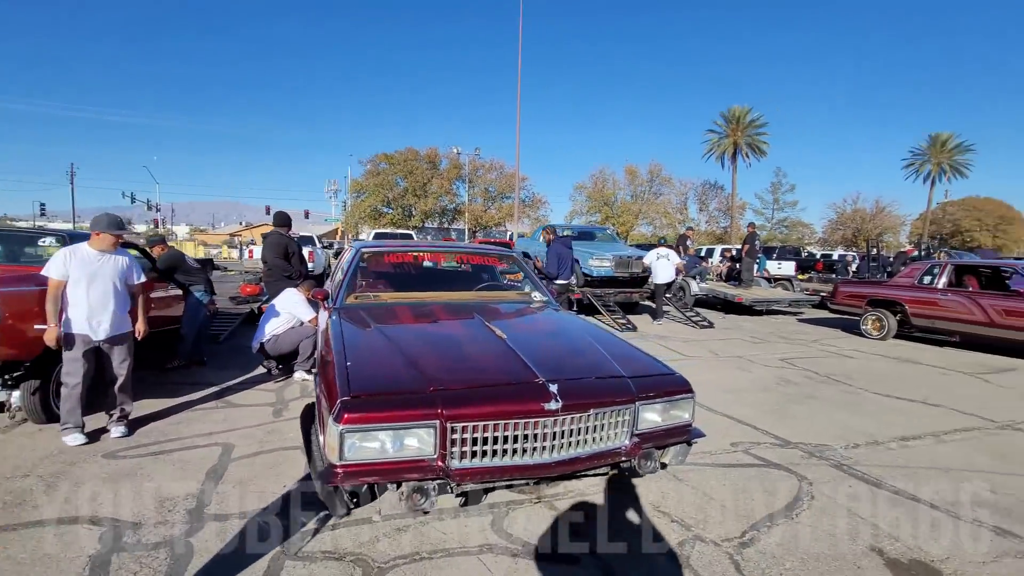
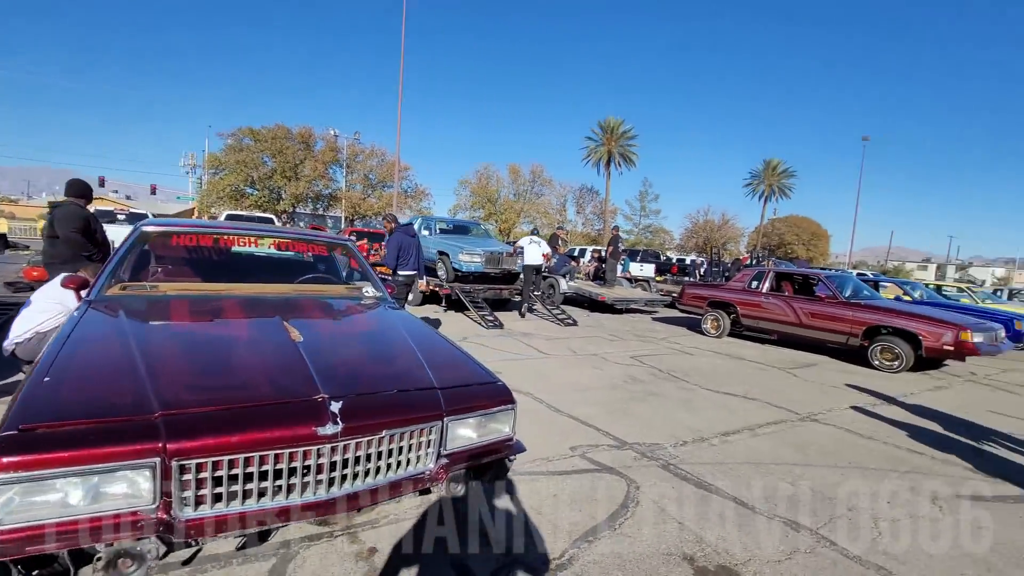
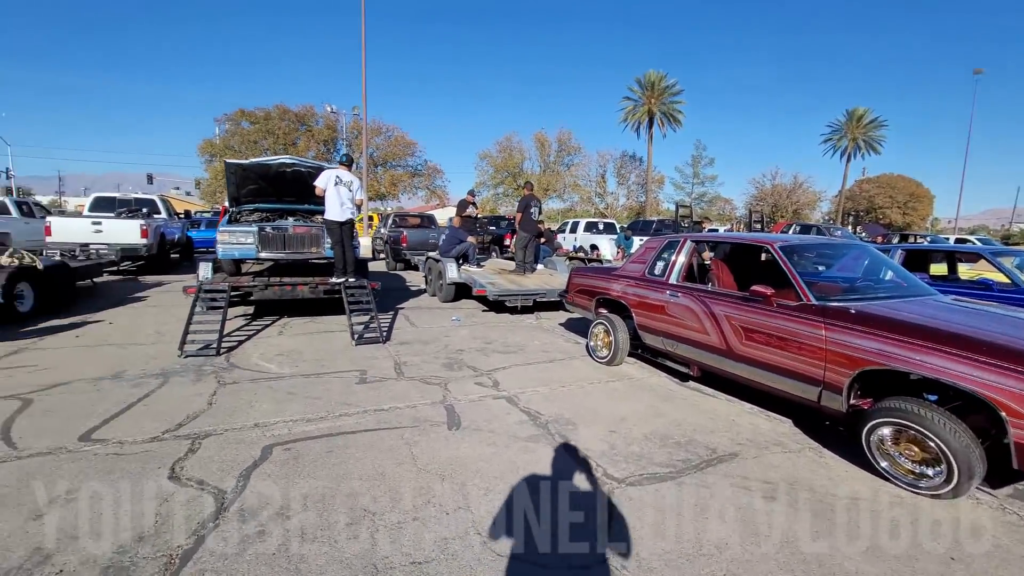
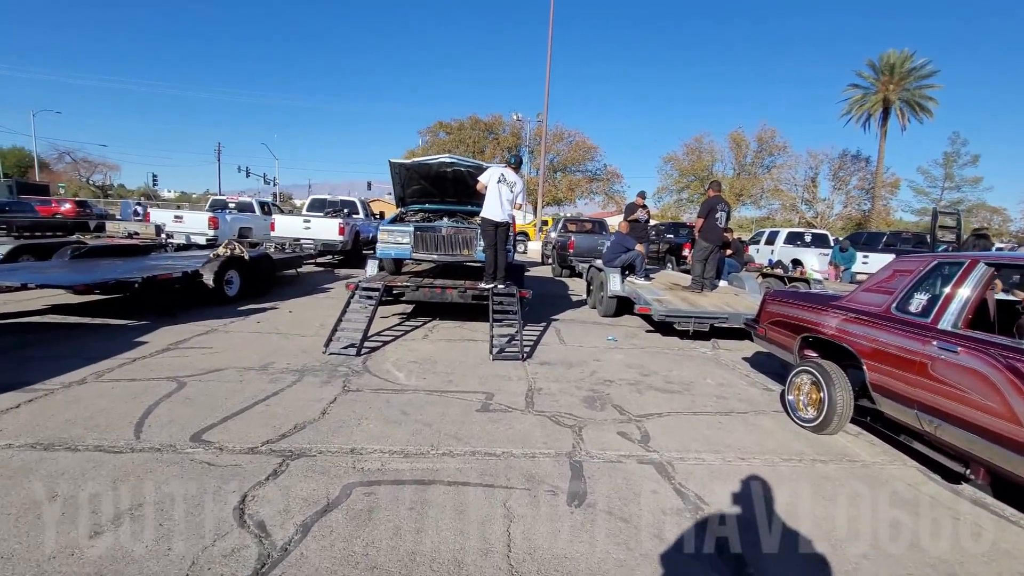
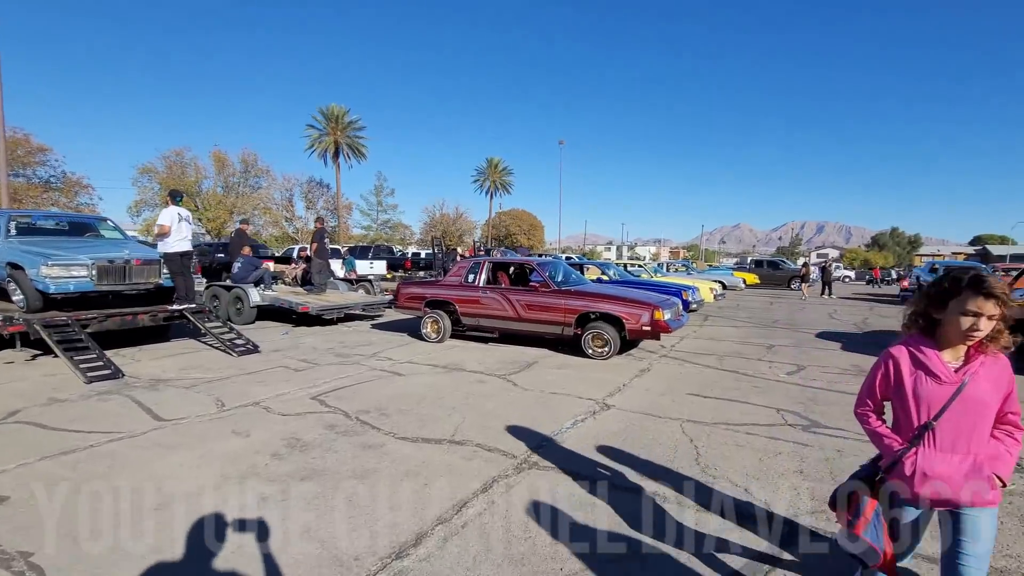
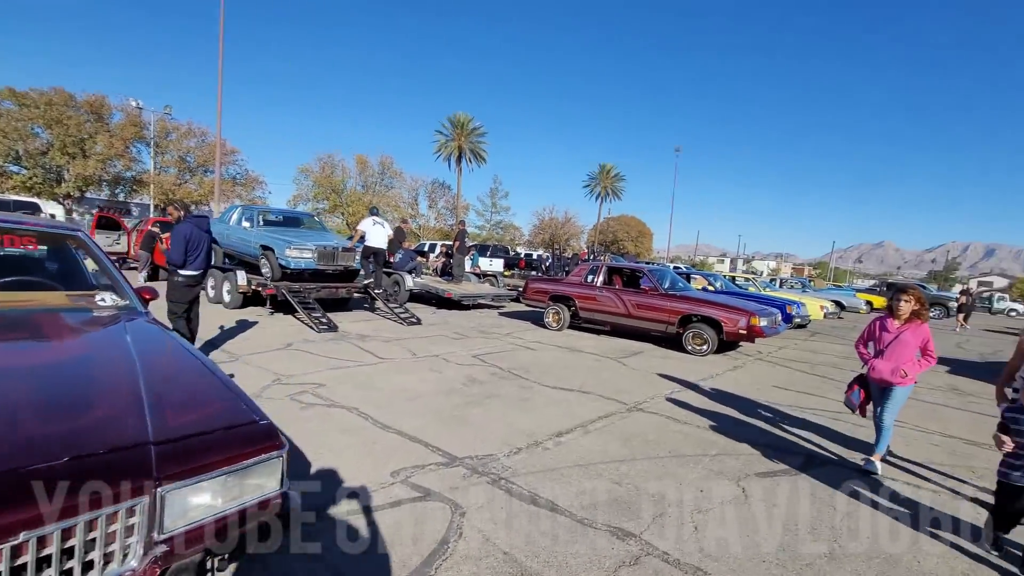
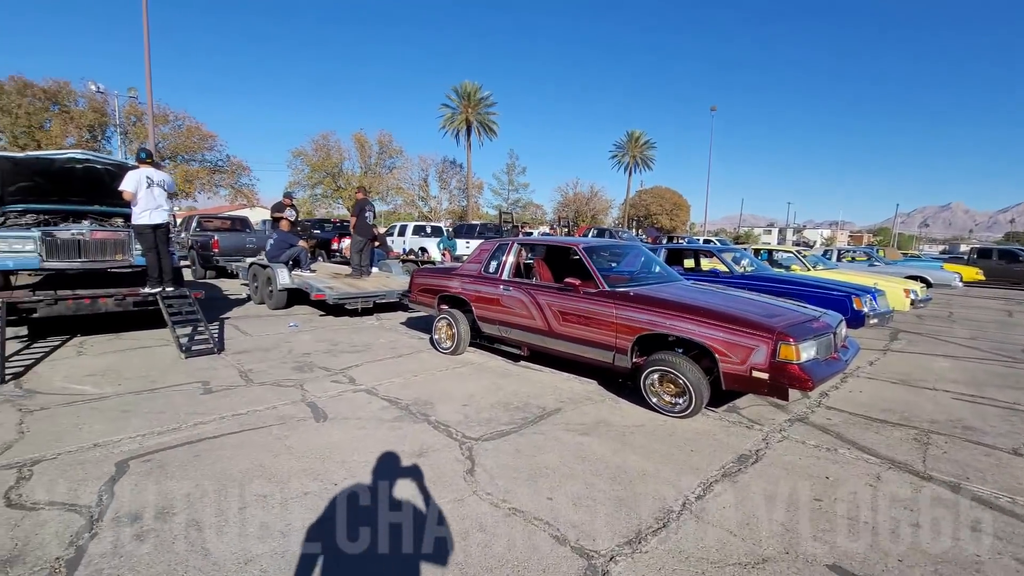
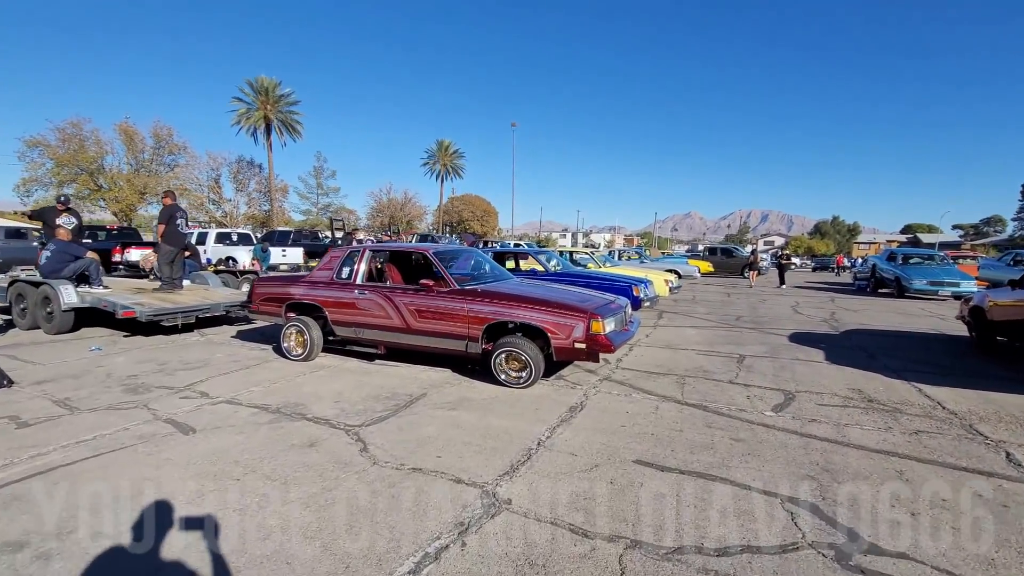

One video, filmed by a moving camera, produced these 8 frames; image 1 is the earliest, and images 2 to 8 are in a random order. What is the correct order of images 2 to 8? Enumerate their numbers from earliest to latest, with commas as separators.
2, 6, 5, 8, 7, 3, 4
